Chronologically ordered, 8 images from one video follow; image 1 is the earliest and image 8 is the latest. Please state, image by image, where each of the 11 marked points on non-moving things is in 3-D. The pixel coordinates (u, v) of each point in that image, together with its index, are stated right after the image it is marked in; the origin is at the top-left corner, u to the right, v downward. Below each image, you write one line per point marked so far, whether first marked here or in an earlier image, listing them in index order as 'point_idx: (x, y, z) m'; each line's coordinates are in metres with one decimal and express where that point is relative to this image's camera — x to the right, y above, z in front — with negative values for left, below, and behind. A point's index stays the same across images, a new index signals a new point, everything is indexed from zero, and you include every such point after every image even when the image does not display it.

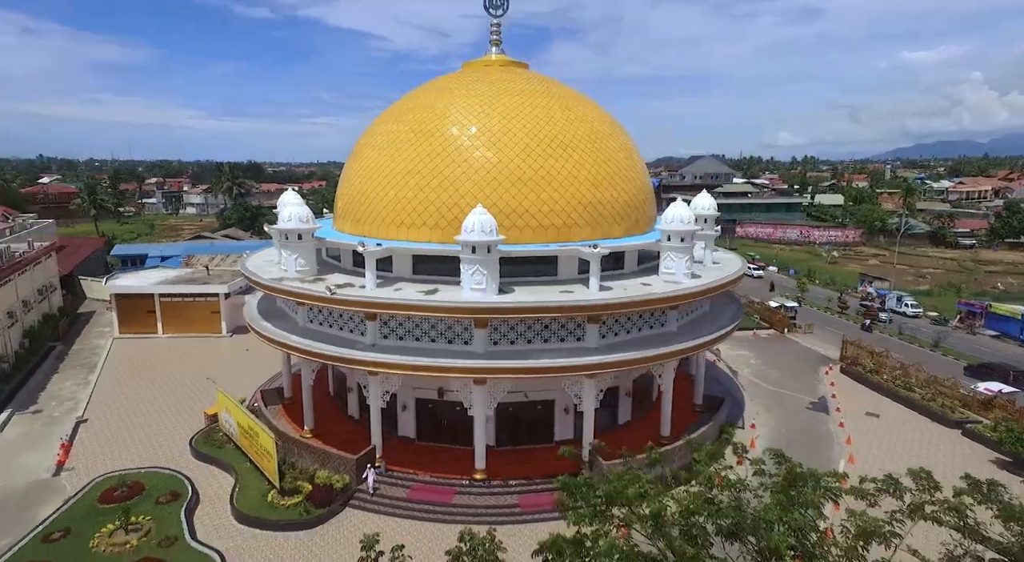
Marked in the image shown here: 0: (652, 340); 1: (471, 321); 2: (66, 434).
0: (+3.8, -1.7, +17.2) m
1: (-1.3, -1.0, +15.5) m
2: (-12.5, -4.3, +17.2) m
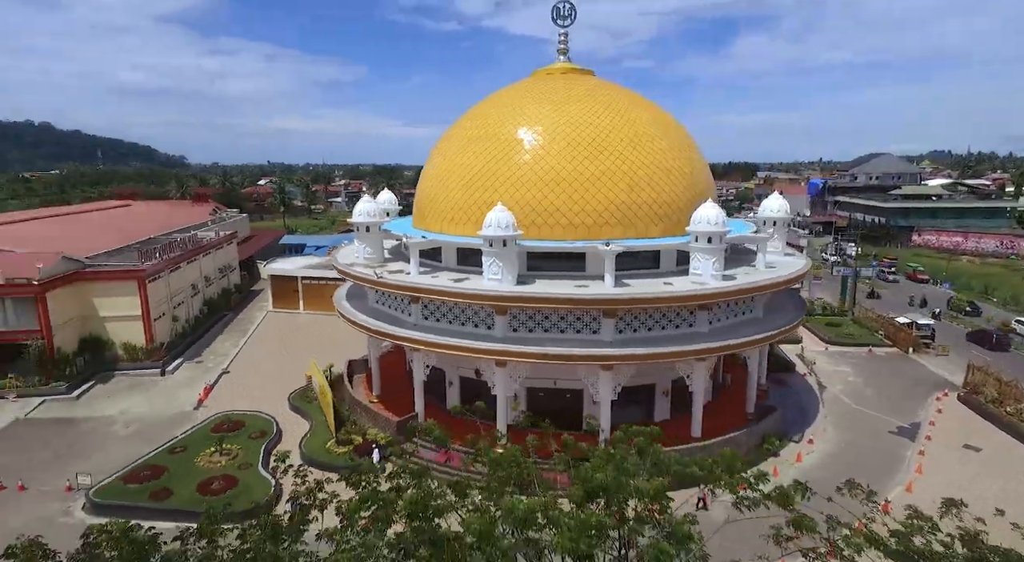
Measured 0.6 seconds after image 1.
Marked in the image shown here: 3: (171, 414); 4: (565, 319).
0: (+4.6, -1.7, +17.4) m
1: (-0.6, -0.8, +17.2) m
2: (-11.1, -3.6, +22.1) m
3: (-10.8, -4.2, +19.2) m
4: (+1.5, -1.1, +17.1) m
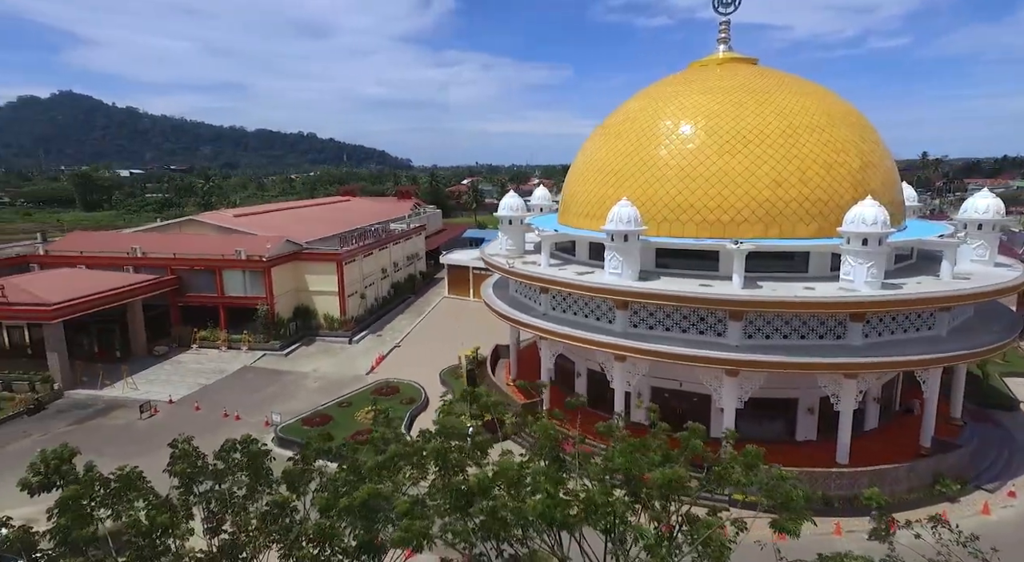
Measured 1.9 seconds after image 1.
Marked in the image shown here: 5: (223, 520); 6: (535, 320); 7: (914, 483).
0: (+7.9, -1.8, +15.9) m
1: (+2.9, -0.6, +17.4) m
2: (-5.4, -2.9, +25.6) m
3: (-6.2, -3.6, +22.8) m
4: (+4.9, -1.0, +16.6) m
5: (-4.2, -3.5, +9.0) m
6: (+0.8, -1.2, +18.9) m
7: (+10.9, -5.5, +16.3) m
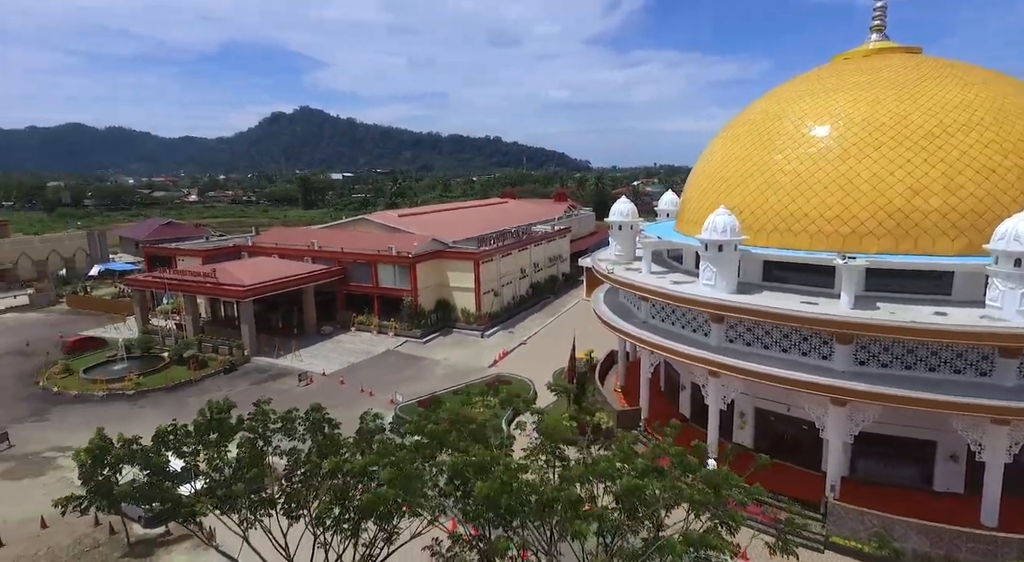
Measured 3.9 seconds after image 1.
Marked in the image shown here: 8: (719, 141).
0: (+9.7, -2.4, +13.6) m
1: (+5.5, -1.0, +16.6) m
2: (0.0, -2.9, +26.9) m
3: (-1.6, -3.5, +24.5) m
4: (+7.1, -1.5, +15.3) m
5: (-4.0, -3.4, +10.8) m
6: (+3.9, -1.4, +18.7) m
7: (+12.6, -6.2, +13.2) m
8: (+7.0, +4.6, +20.0) m
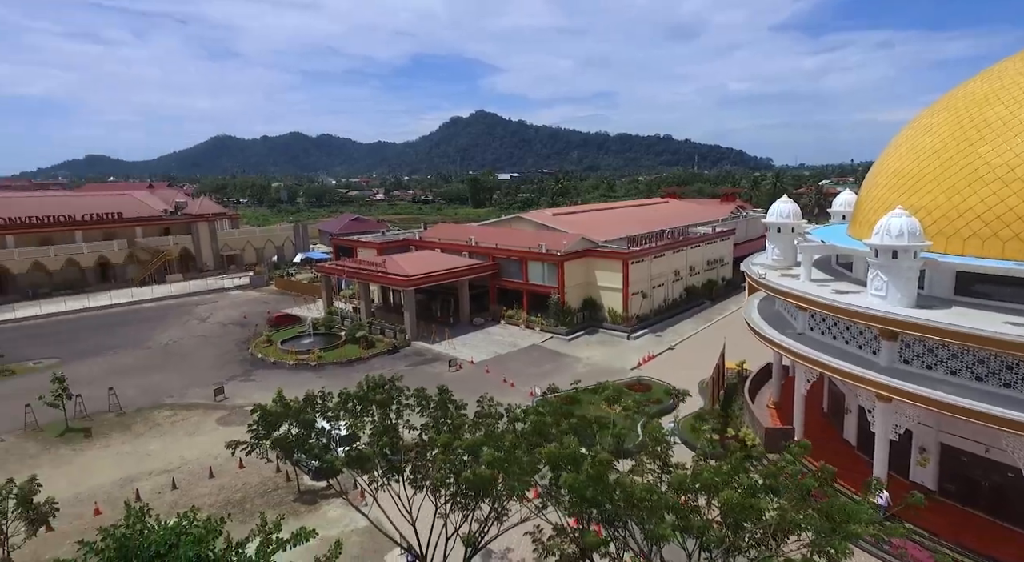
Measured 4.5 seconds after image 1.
0: (+12.1, -2.8, +10.7) m
1: (+8.9, -1.2, +14.7) m
2: (+6.4, -3.0, +26.2) m
3: (+4.1, -3.5, +24.3) m
4: (+10.1, -1.8, +13.0) m
5: (-1.8, -3.2, +11.8) m
6: (+7.9, -1.6, +17.2) m
7: (+14.6, -6.7, +9.5) m
8: (+11.5, +4.2, +17.5) m
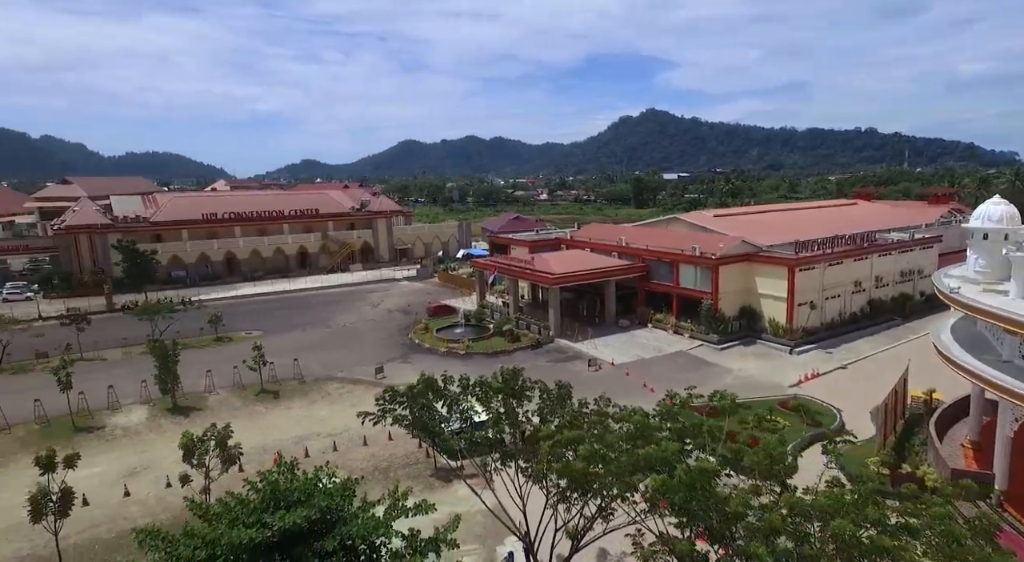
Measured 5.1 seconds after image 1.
0: (+13.5, -3.5, +7.3) m
1: (+11.7, -1.8, +12.1) m
2: (+12.4, -3.4, +23.8) m
3: (+9.7, -3.8, +22.7) m
4: (+12.3, -2.4, +10.1) m
5: (+0.4, -3.2, +12.4) m
6: (+11.4, -2.1, +14.7) m
7: (+15.3, -7.5, +5.6) m
8: (+15.2, +3.6, +14.0) m
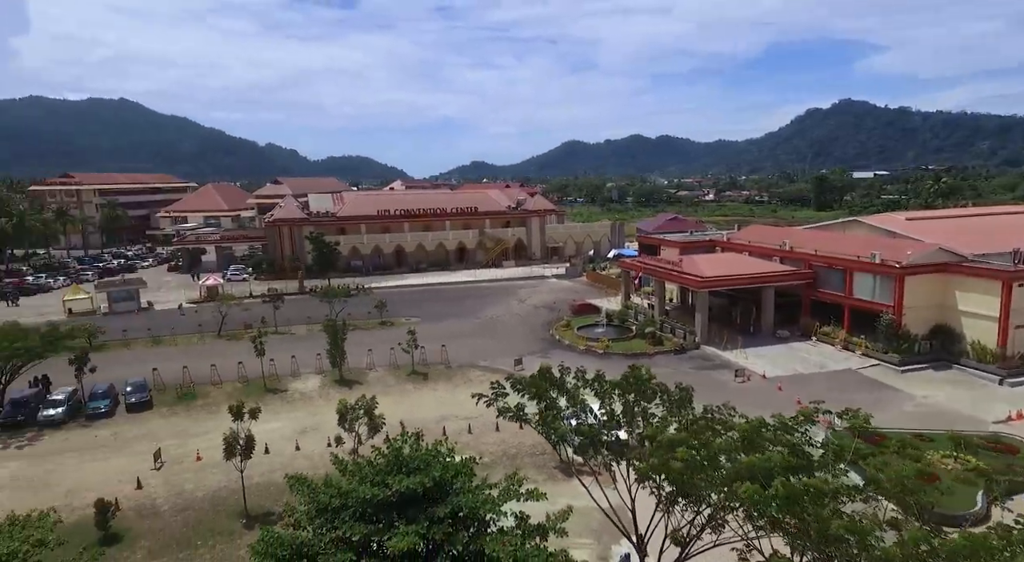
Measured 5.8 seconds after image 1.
0: (+13.6, -4.0, +3.6) m
1: (+13.4, -2.2, +8.6) m
2: (+17.4, -4.0, +19.7) m
3: (+14.5, -4.3, +19.4) m
4: (+13.4, -2.9, +6.6) m
5: (+2.6, -3.2, +12.2) m
6: (+13.9, -2.6, +11.3) m
7: (+14.7, -8.1, +1.4) m
8: (+17.5, +2.9, +9.4) m
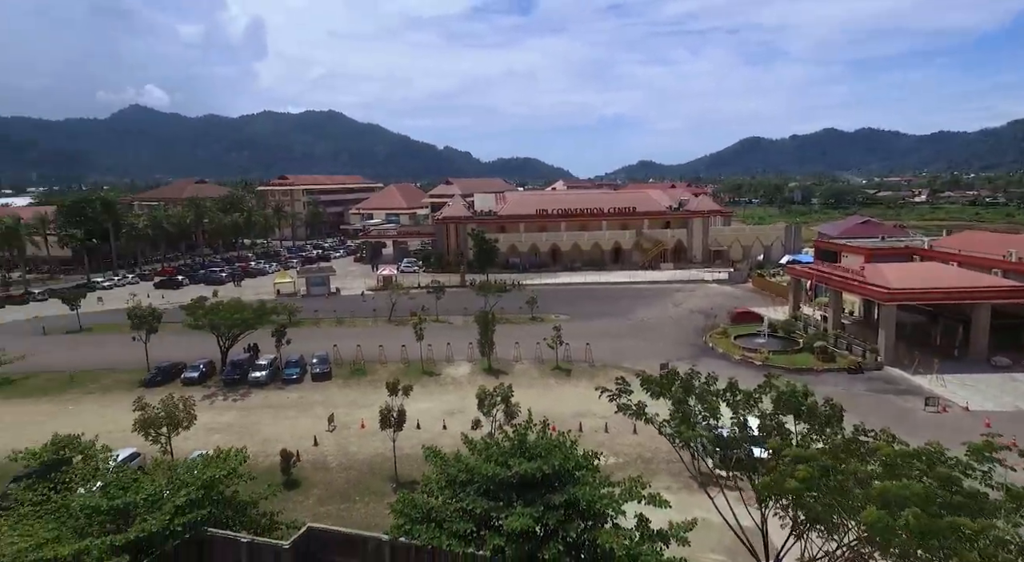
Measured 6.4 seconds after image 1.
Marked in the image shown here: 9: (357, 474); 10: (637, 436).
0: (+12.7, -4.4, -0.4) m
1: (+14.1, -2.7, +4.5) m
2: (+21.1, -4.8, +13.8) m
3: (+18.2, -4.9, +14.4) m
4: (+13.4, -3.3, +2.5) m
5: (+4.8, -3.2, +11.1) m
6: (+15.3, -3.1, +6.8) m
7: (+12.9, -8.5, -2.9) m
8: (+18.4, +2.3, +3.9) m
9: (-4.2, -5.2, +16.0) m
10: (+3.6, -4.5, +17.2) m
